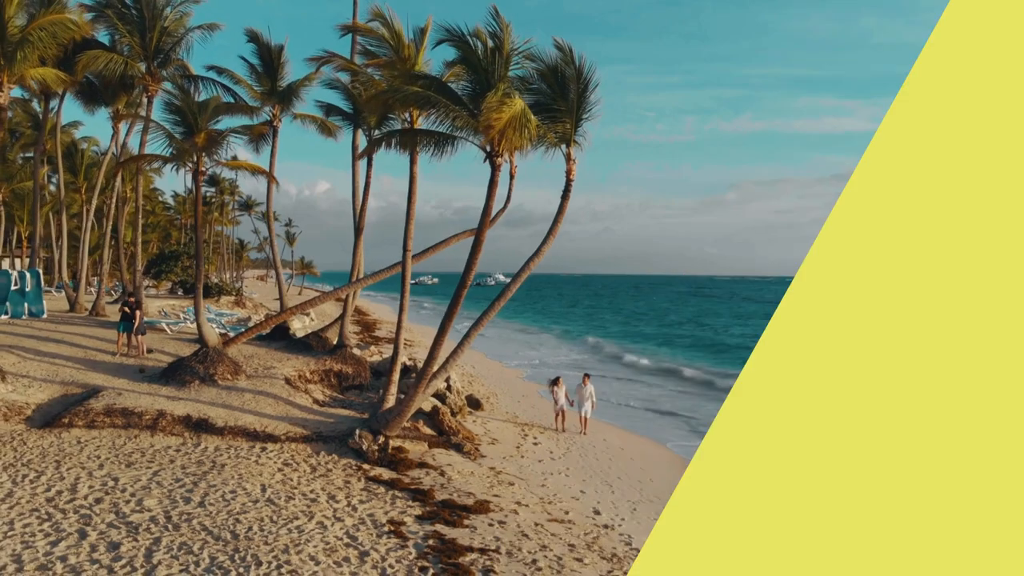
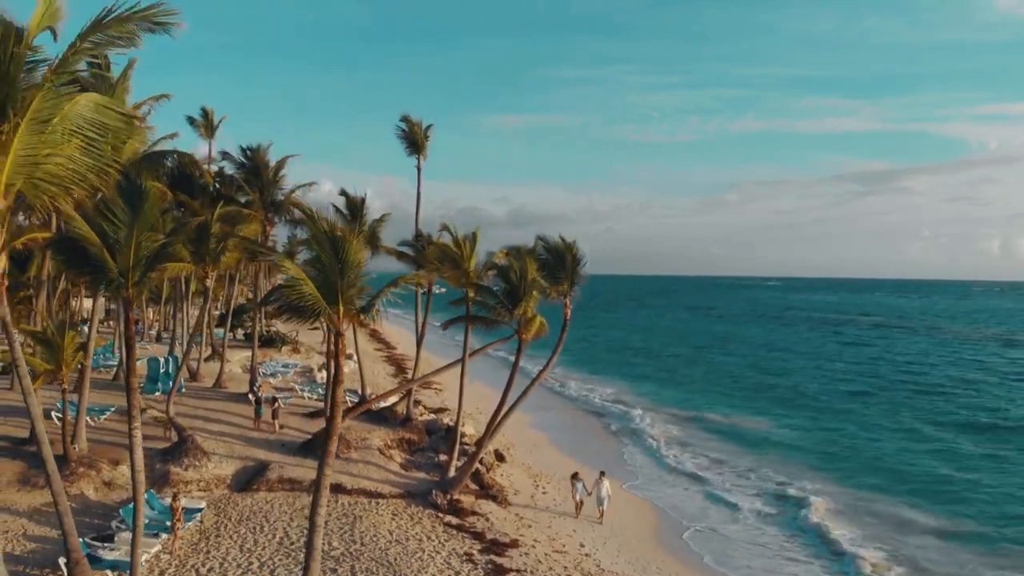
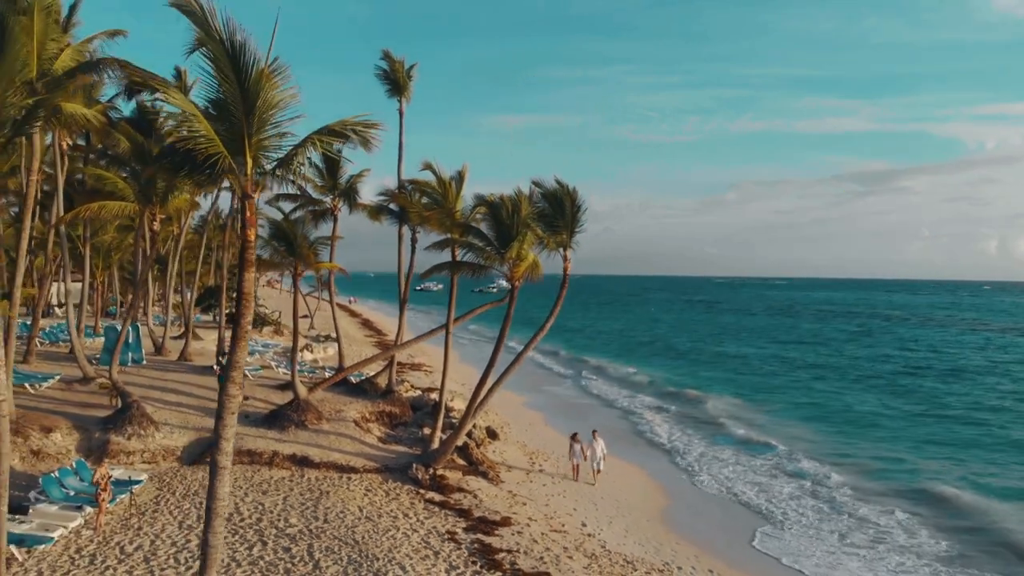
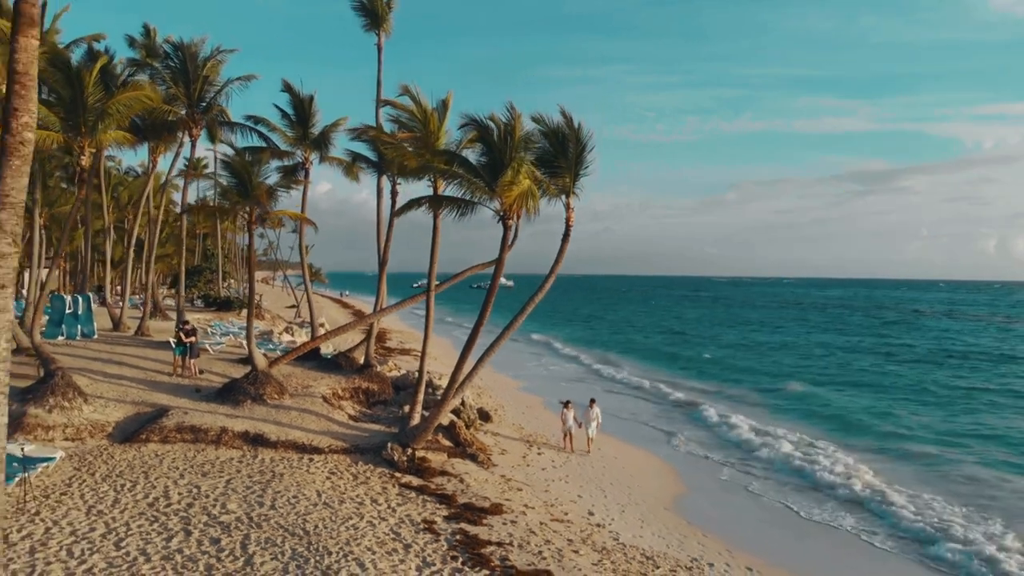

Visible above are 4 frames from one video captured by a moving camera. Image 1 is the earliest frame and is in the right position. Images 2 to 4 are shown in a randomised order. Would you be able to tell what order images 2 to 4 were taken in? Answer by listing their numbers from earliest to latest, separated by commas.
4, 3, 2
